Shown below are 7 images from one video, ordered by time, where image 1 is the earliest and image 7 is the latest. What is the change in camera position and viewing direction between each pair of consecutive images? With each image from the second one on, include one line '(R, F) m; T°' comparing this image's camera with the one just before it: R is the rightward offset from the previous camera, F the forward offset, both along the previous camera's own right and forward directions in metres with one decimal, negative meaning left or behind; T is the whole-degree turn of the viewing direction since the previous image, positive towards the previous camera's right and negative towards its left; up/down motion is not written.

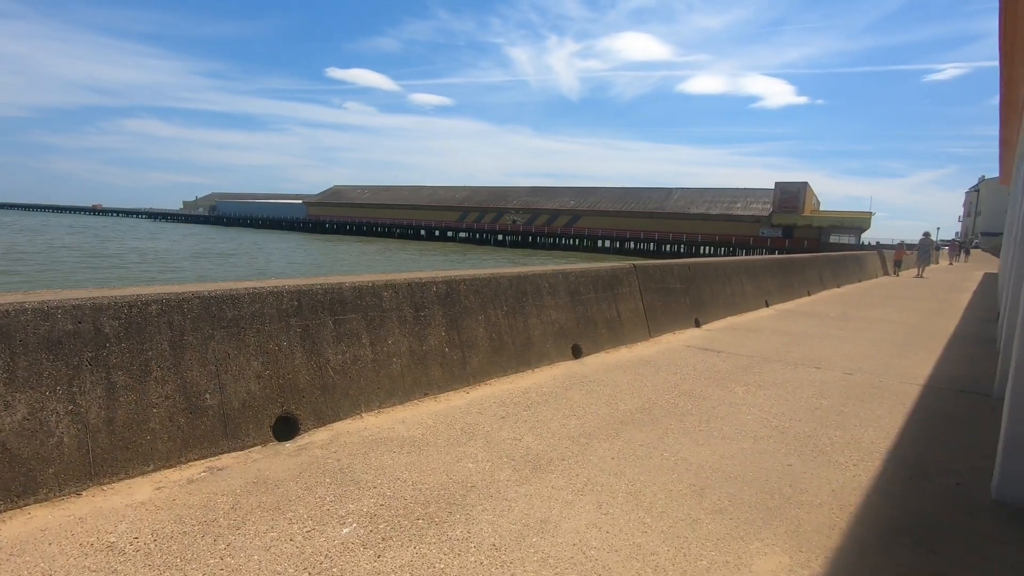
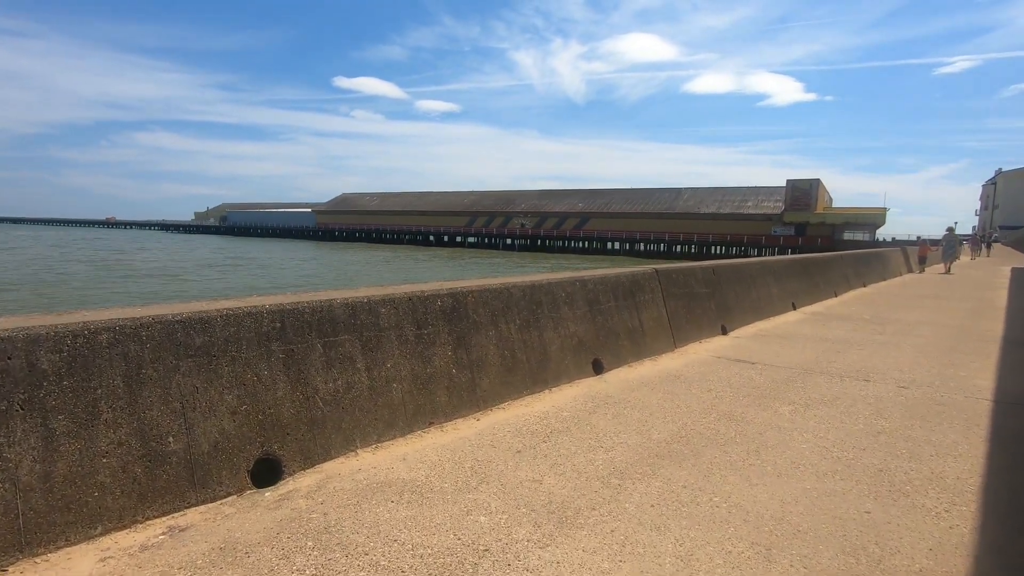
(0.0, +0.5) m; -1°
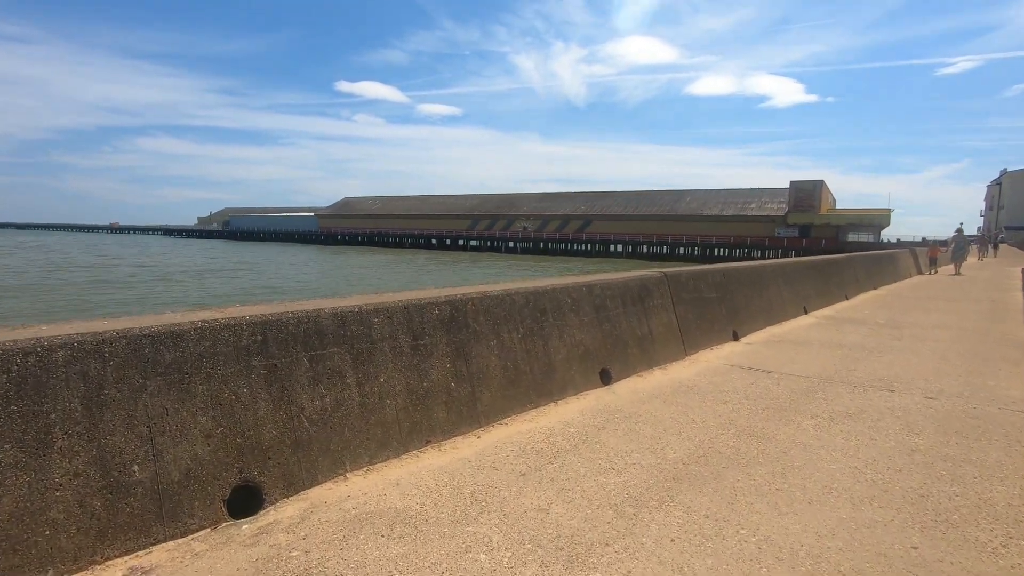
(0.0, +0.3) m; 0°
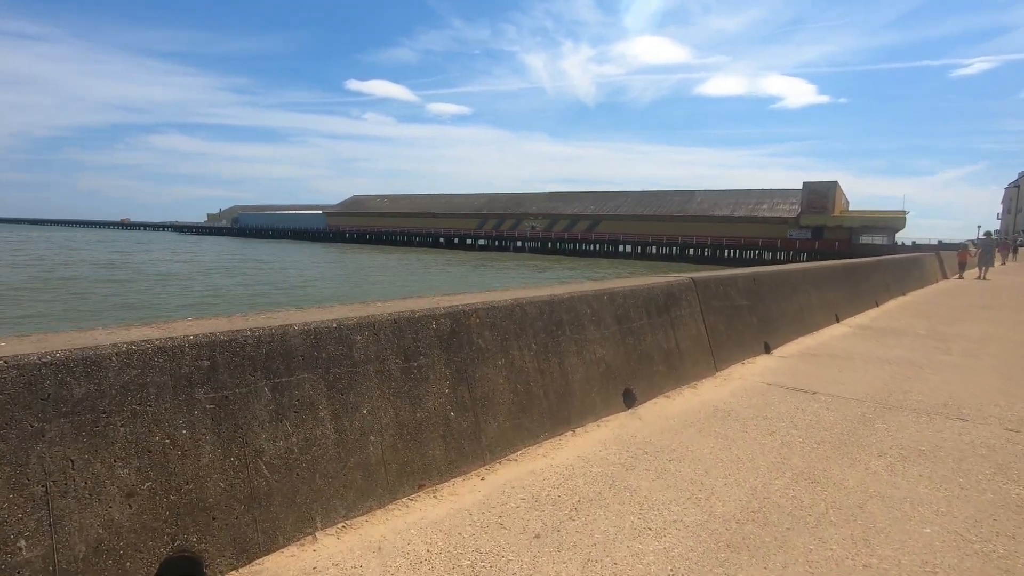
(0.0, +0.7) m; -1°
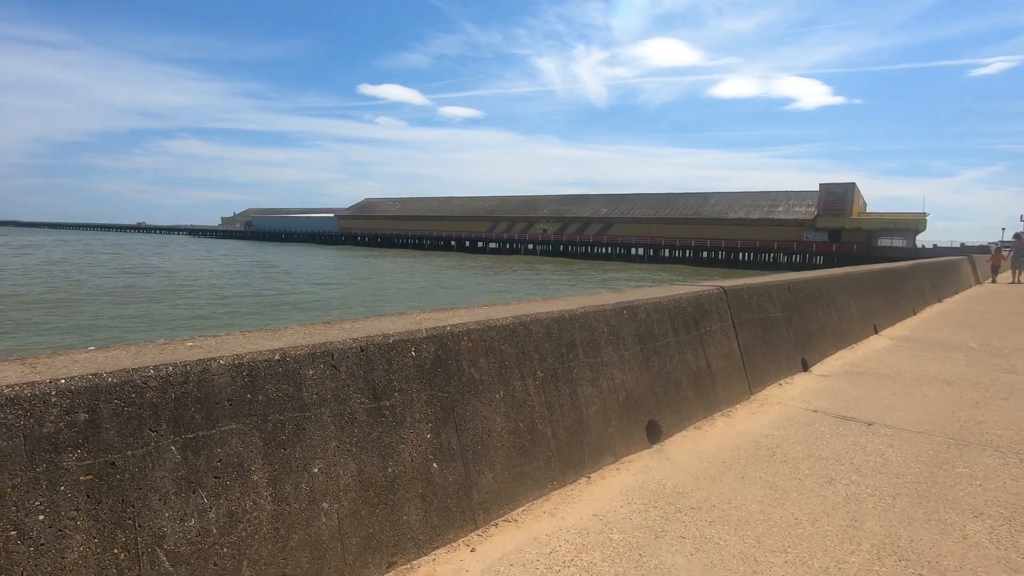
(+0.1, +0.7) m; -1°
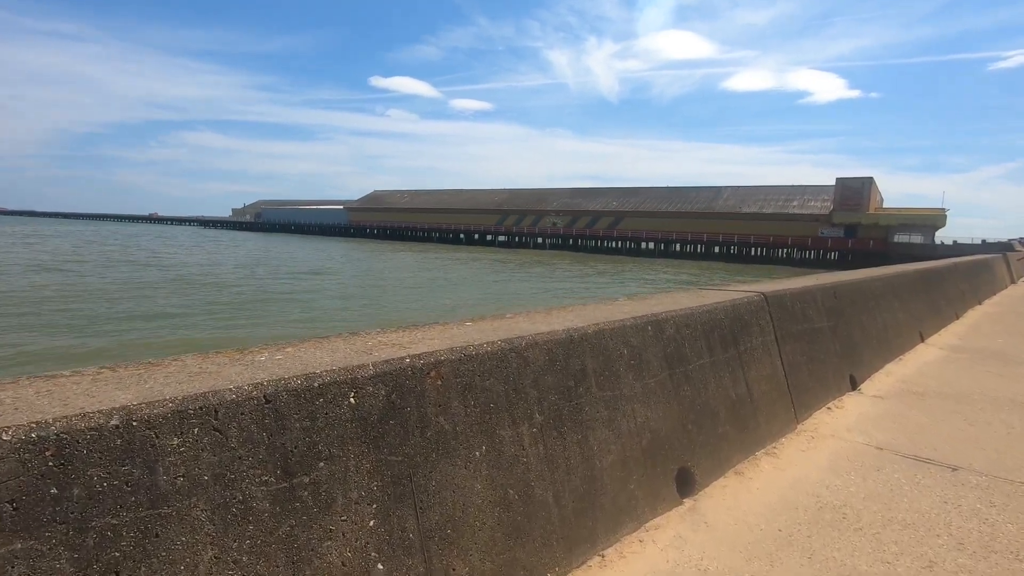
(+0.1, +0.9) m; -1°
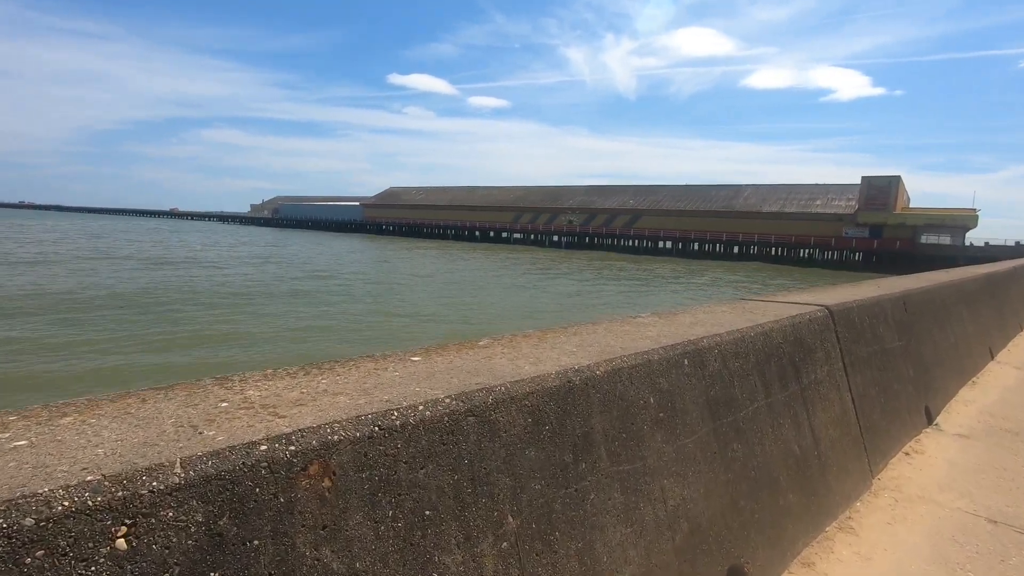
(+0.2, +0.9) m; -2°
